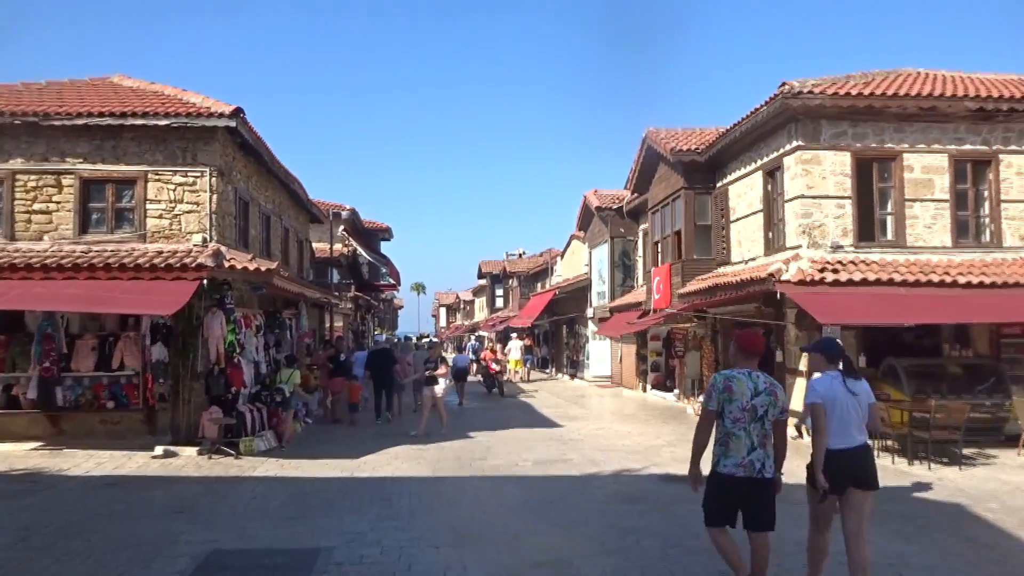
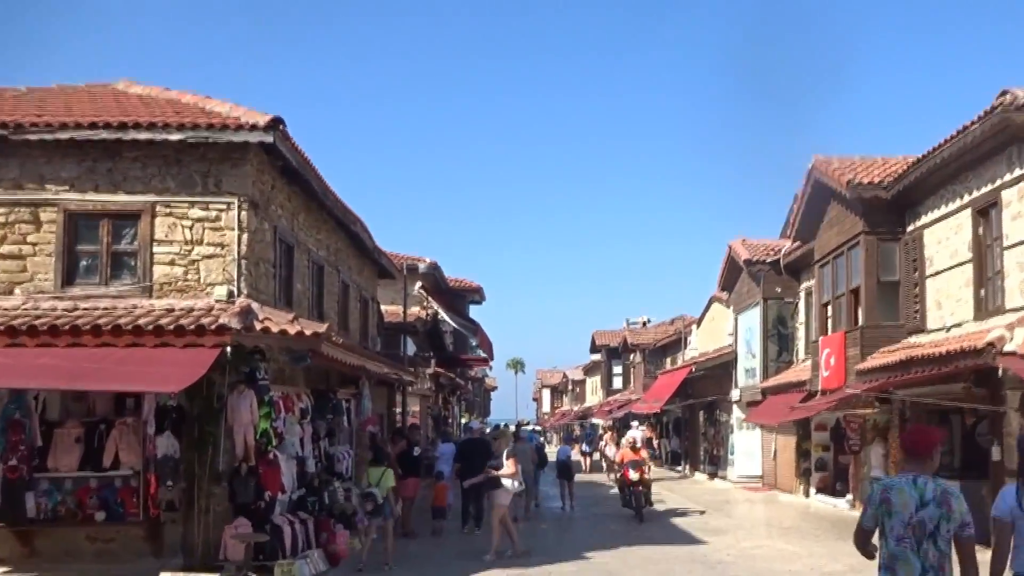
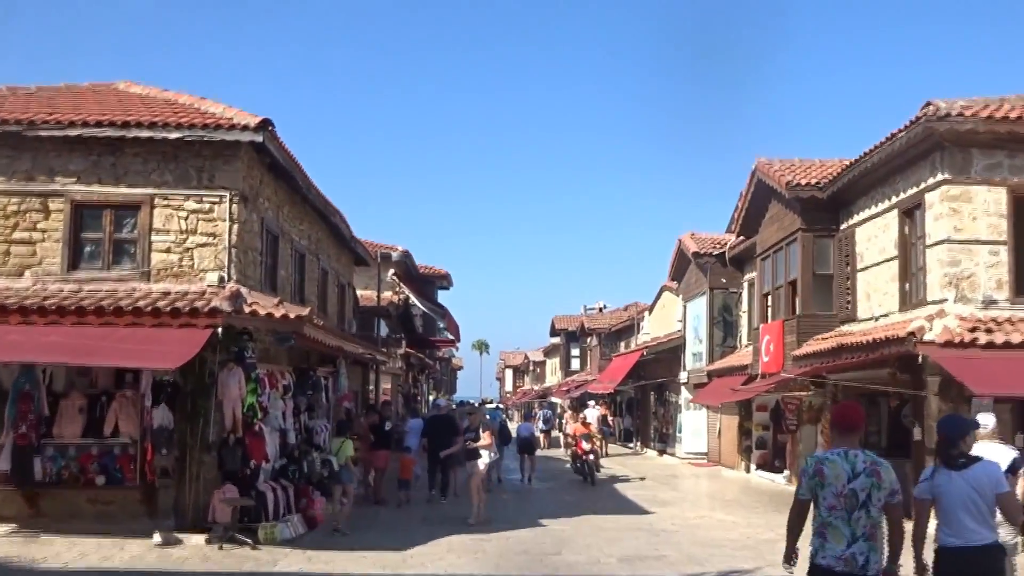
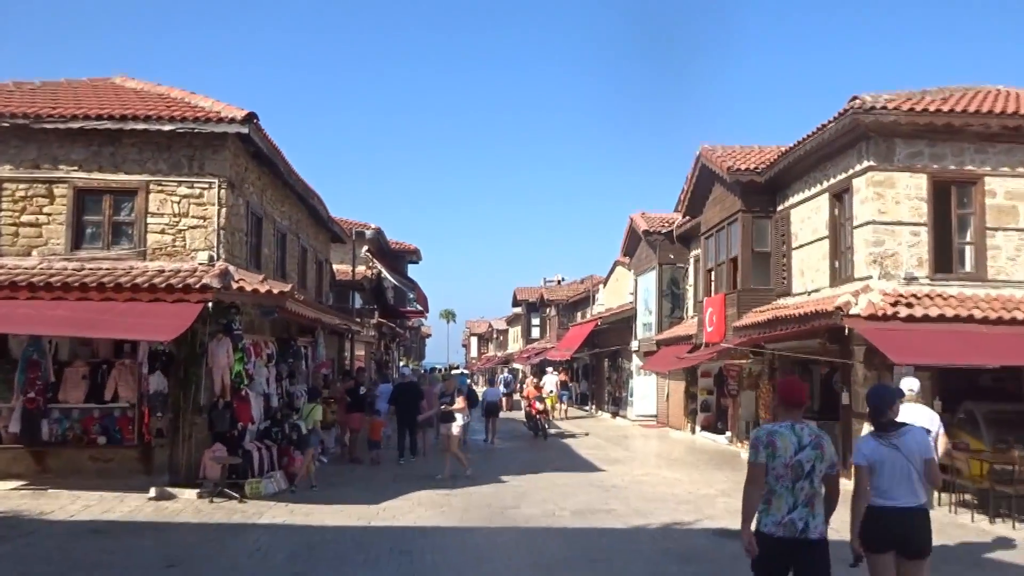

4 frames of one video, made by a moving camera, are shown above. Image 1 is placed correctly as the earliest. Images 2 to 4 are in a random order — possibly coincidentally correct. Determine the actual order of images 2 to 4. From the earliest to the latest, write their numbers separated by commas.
4, 3, 2
